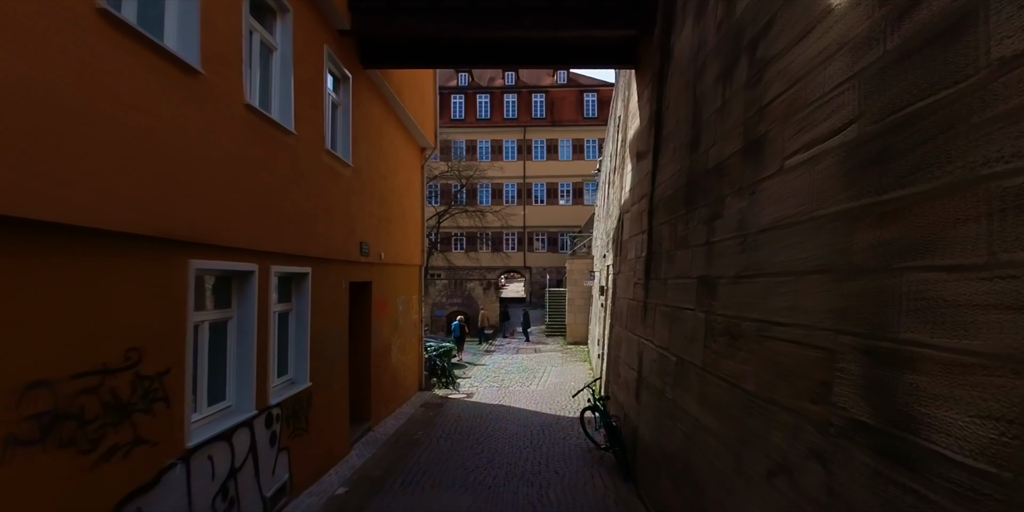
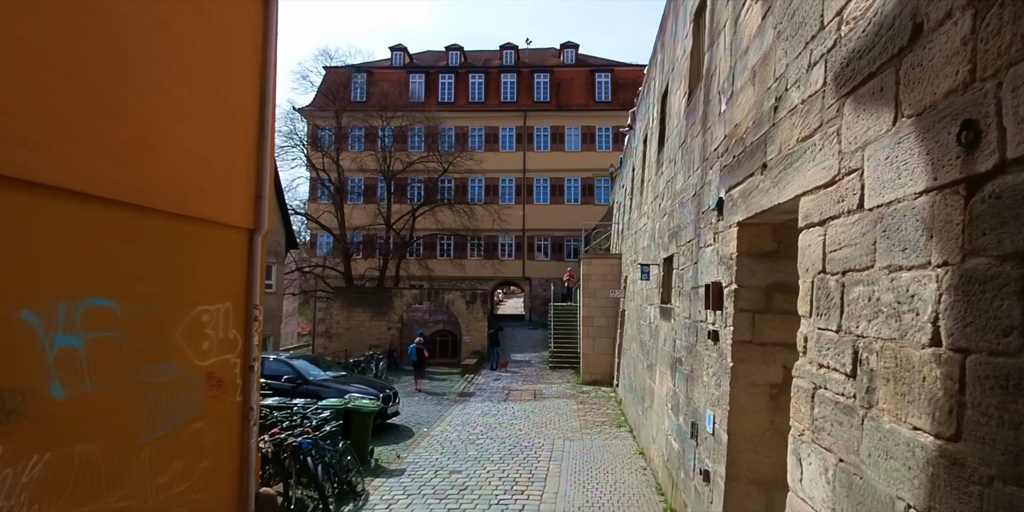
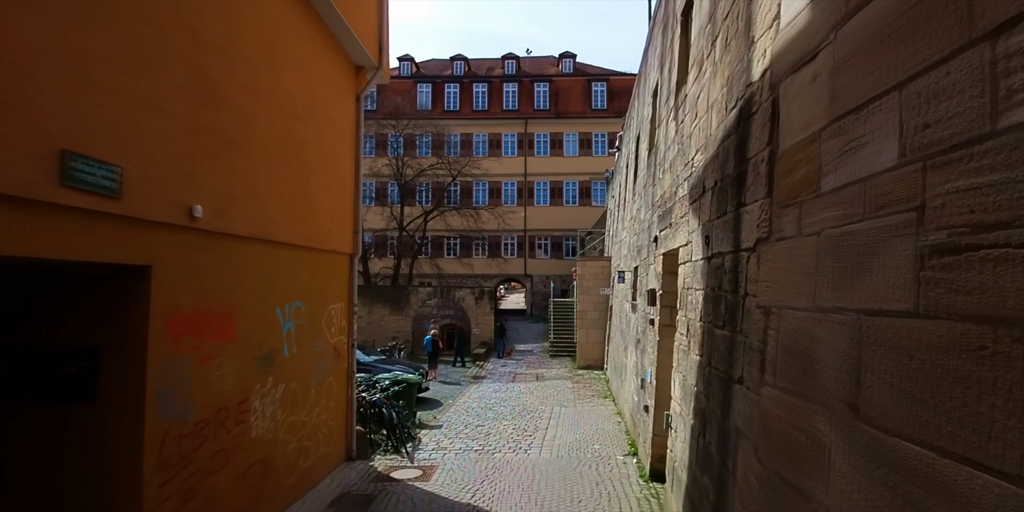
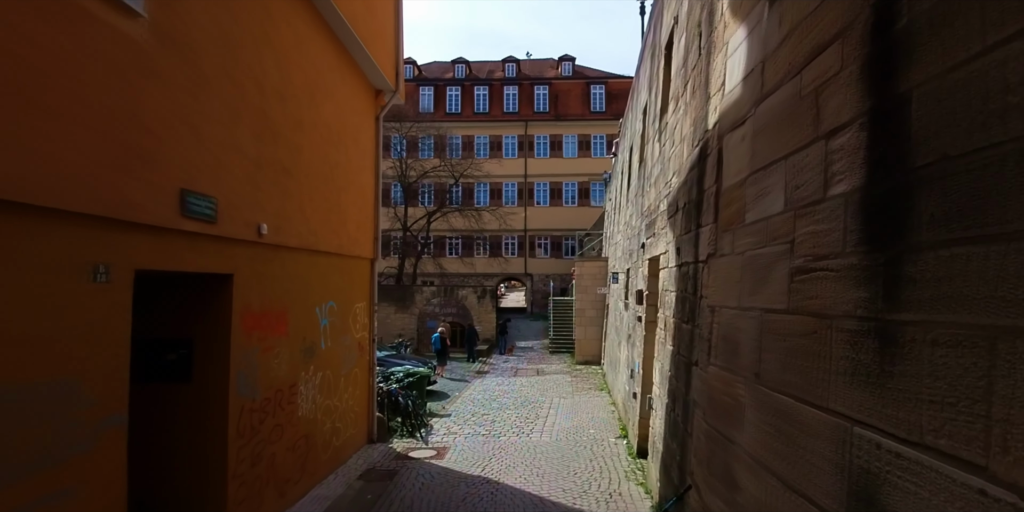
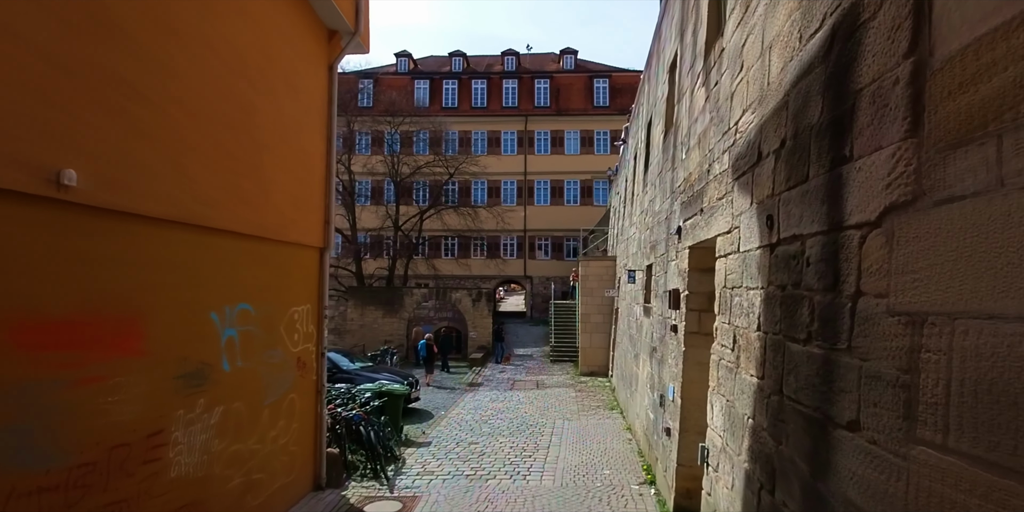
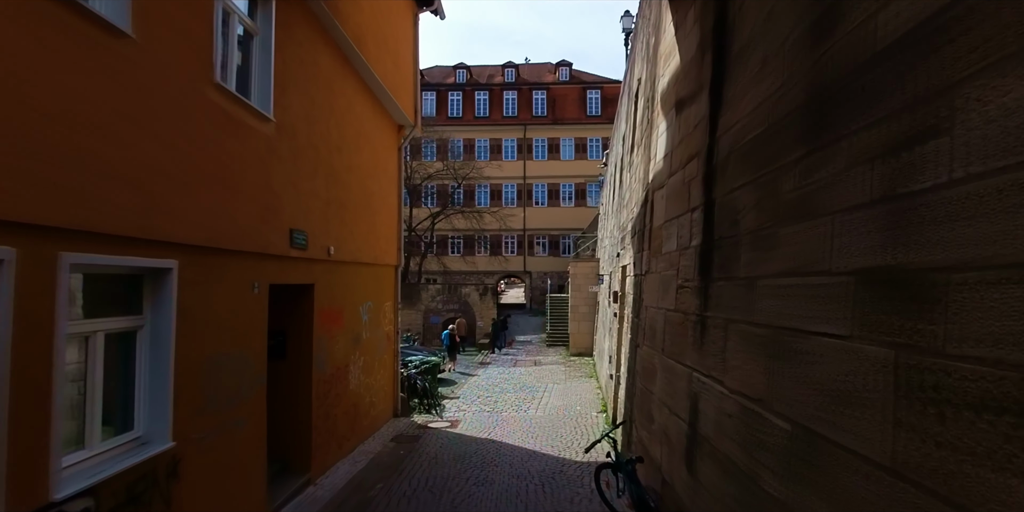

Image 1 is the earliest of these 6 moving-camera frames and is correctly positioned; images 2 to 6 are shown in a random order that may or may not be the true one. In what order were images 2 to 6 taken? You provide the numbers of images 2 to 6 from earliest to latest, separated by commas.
6, 4, 3, 5, 2
